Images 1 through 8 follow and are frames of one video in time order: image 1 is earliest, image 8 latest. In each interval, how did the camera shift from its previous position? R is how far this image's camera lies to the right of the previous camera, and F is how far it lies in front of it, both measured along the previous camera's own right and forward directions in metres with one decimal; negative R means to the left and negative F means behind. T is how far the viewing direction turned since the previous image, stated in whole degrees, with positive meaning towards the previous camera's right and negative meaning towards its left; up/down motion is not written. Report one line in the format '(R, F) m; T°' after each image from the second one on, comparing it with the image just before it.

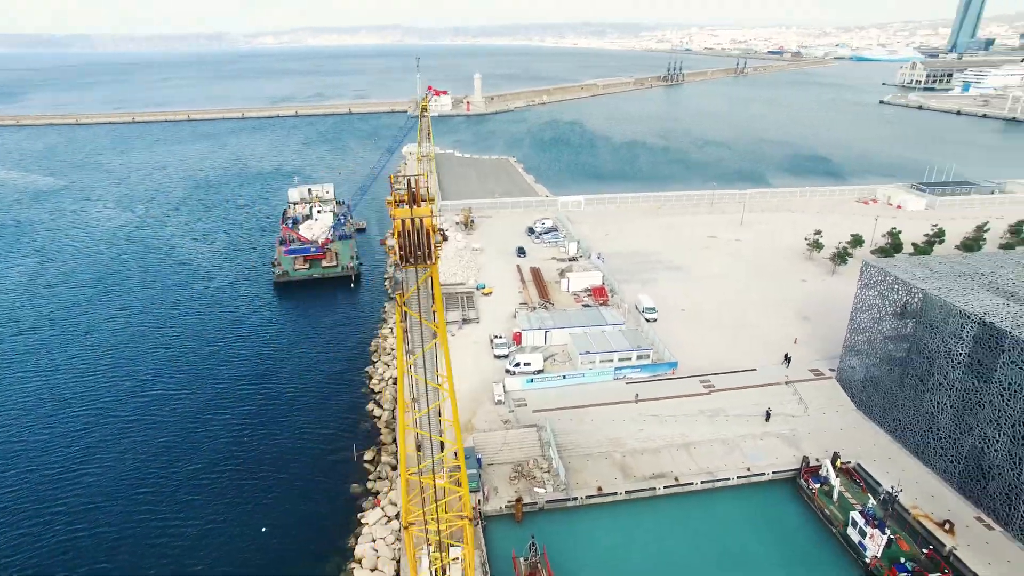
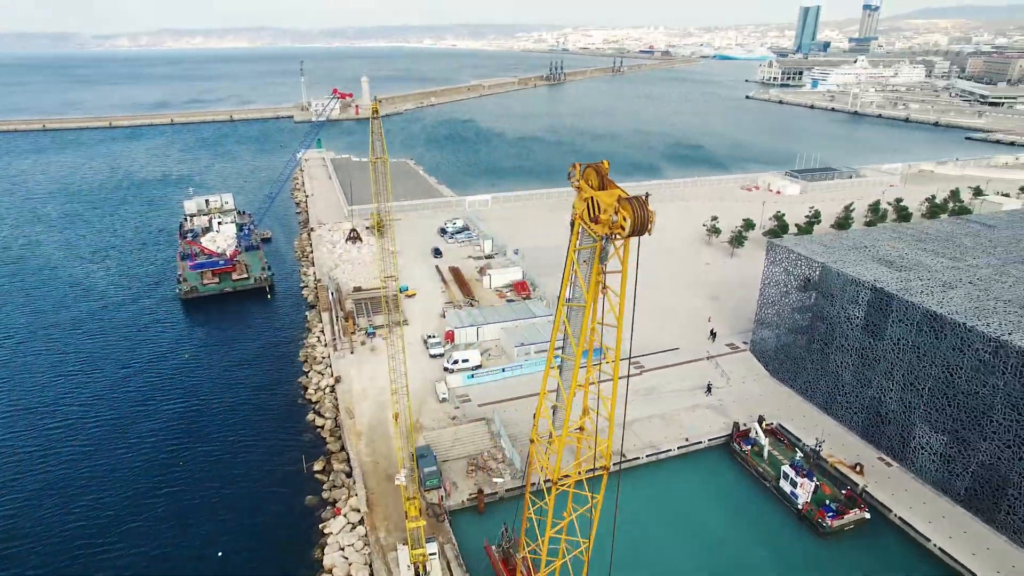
(-1.9, -0.4) m; +10°
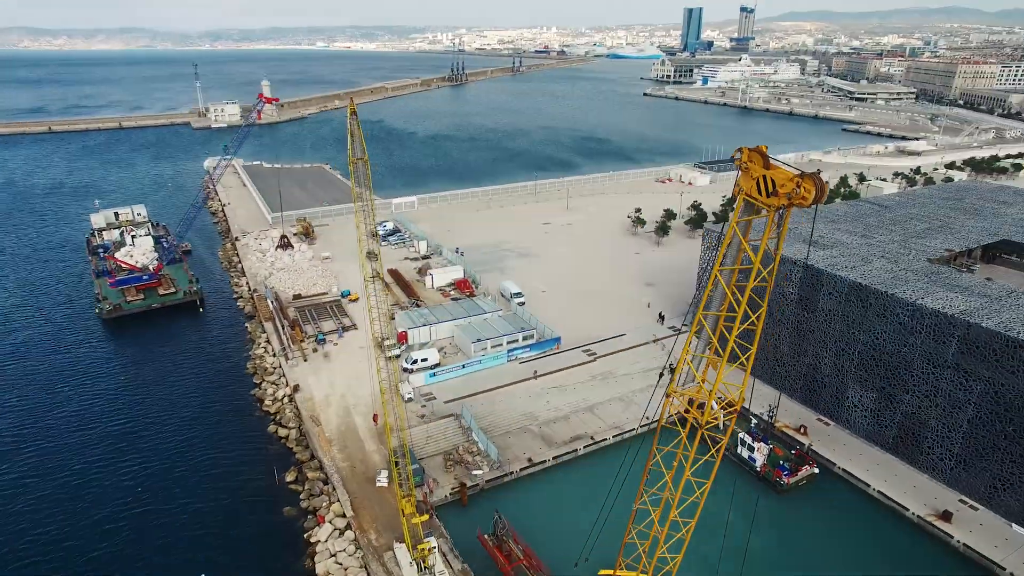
(-2.2, -0.4) m; +8°
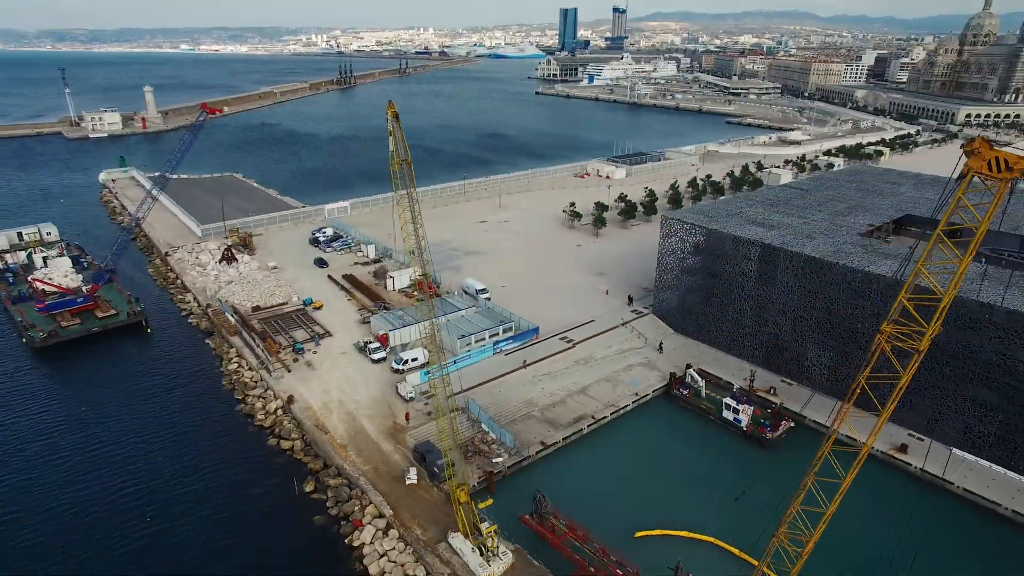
(-4.3, -0.6) m; +10°
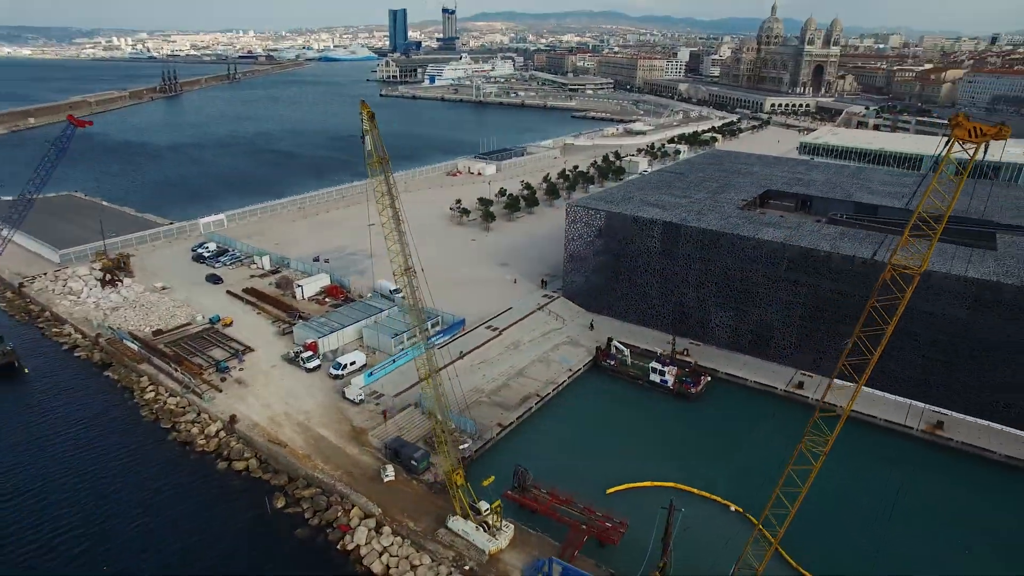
(-3.9, -0.7) m; +14°
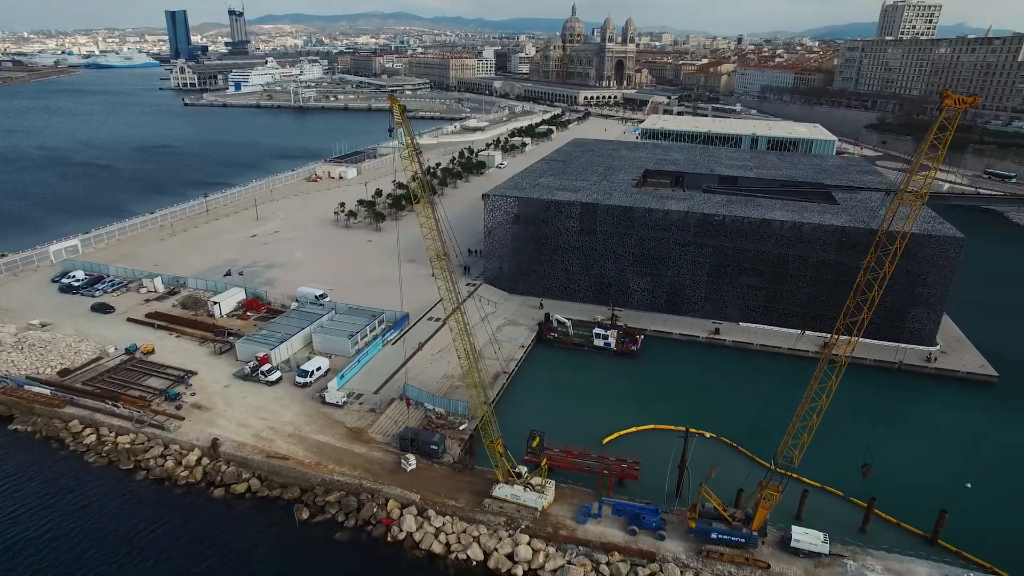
(-6.6, -0.6) m; +17°
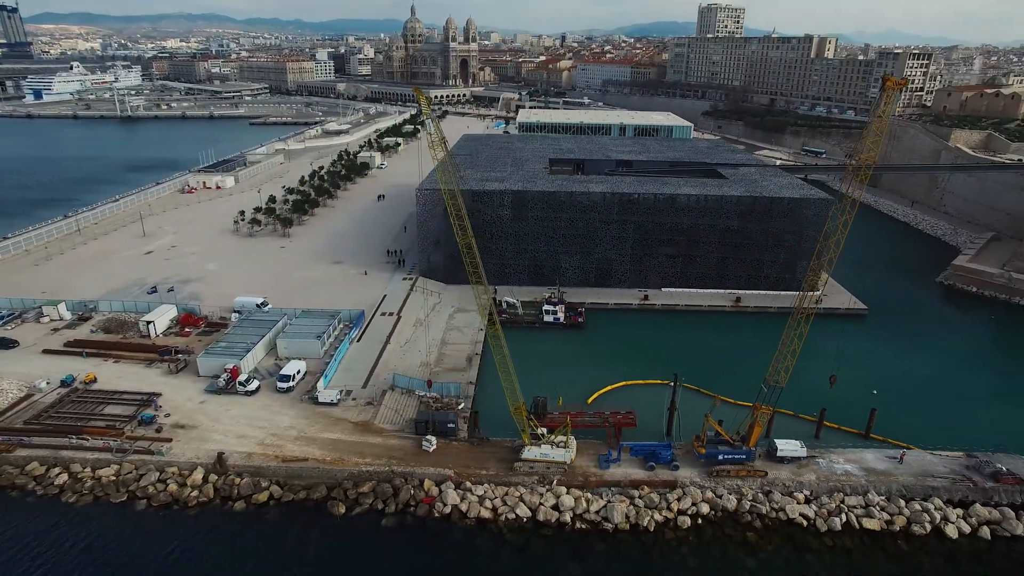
(-5.9, -0.9) m; +14°
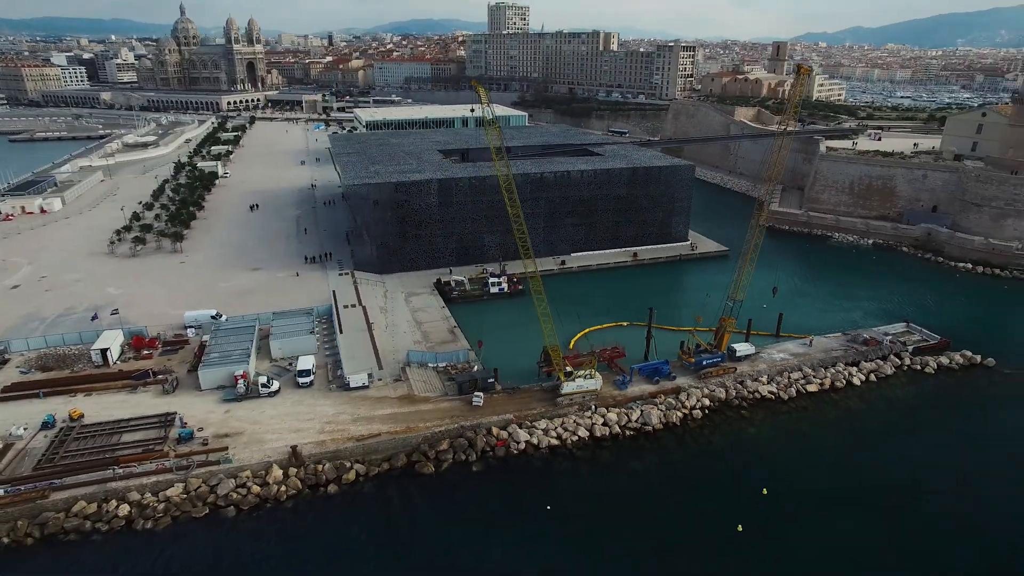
(-9.7, -1.8) m; +19°
